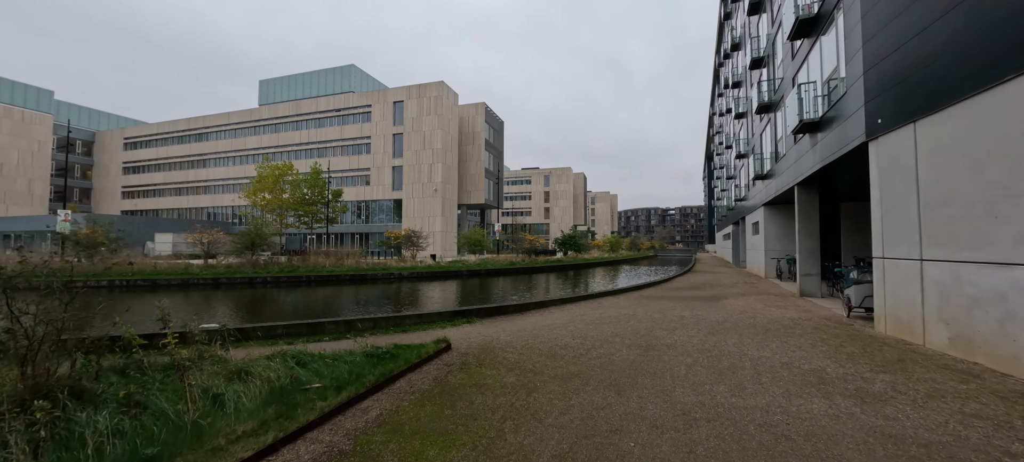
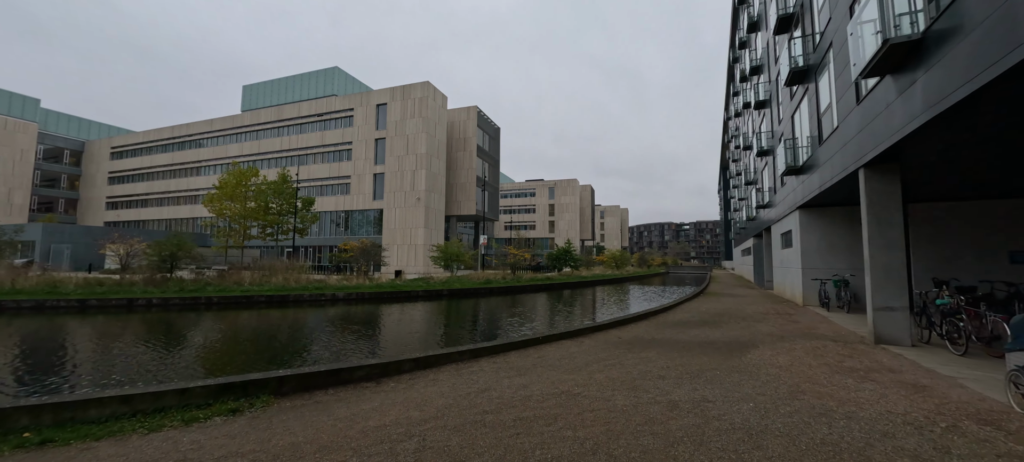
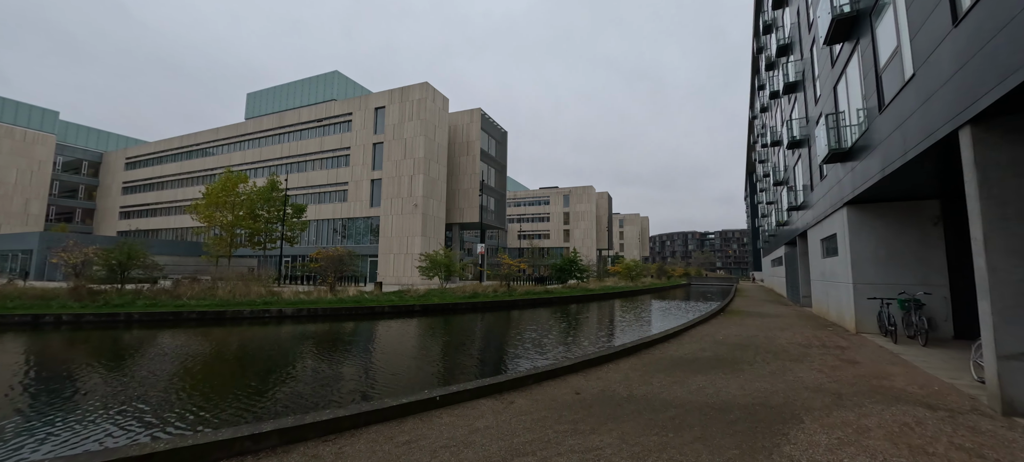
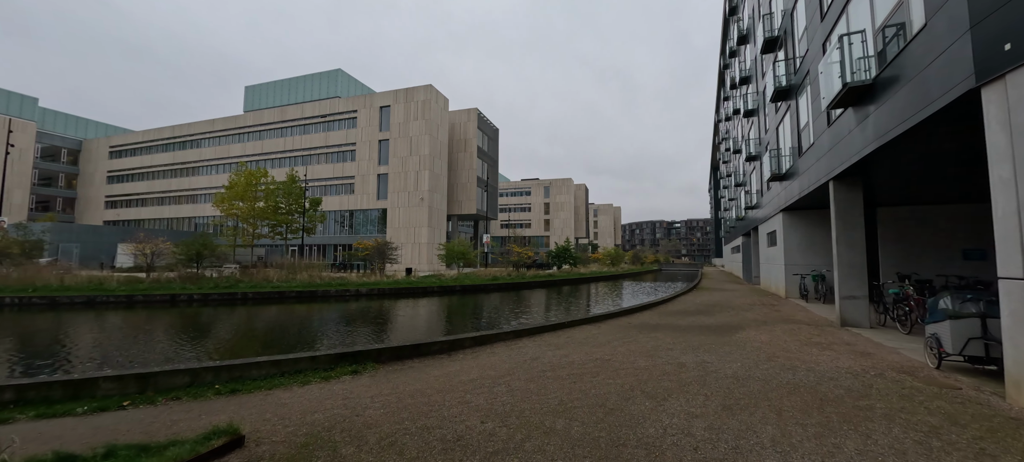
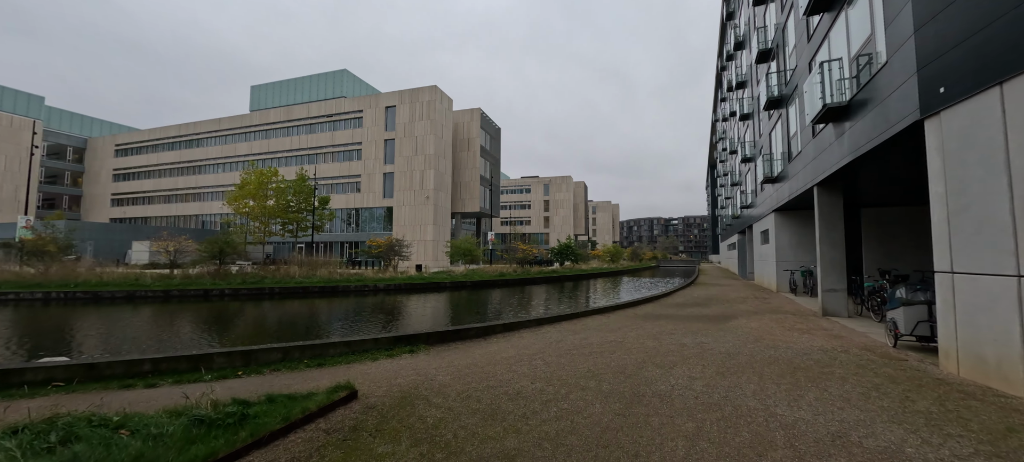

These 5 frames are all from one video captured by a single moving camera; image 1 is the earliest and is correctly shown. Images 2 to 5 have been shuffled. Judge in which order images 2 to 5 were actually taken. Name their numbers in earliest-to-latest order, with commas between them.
5, 4, 2, 3
